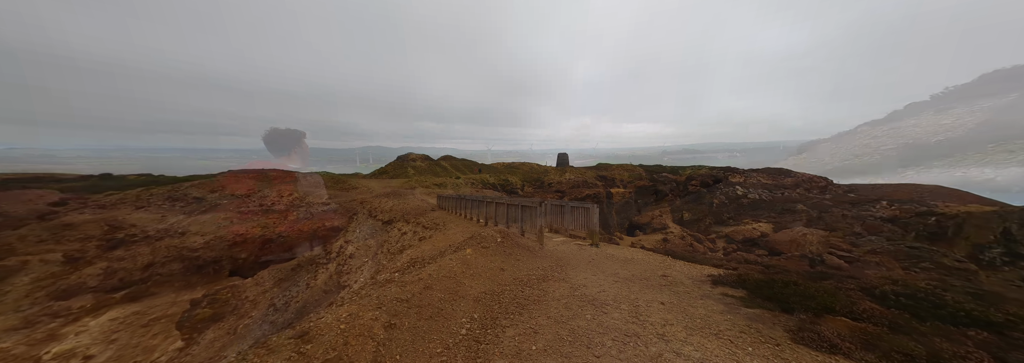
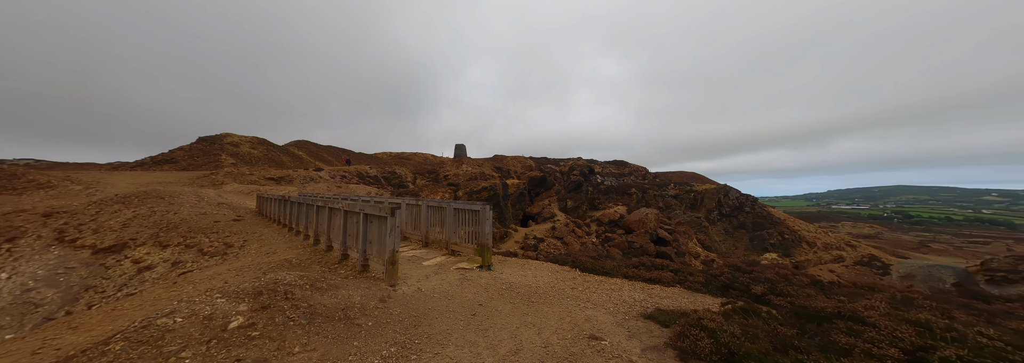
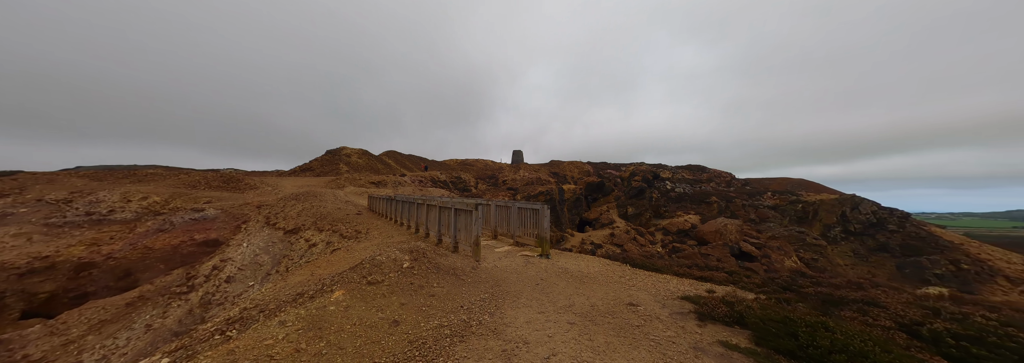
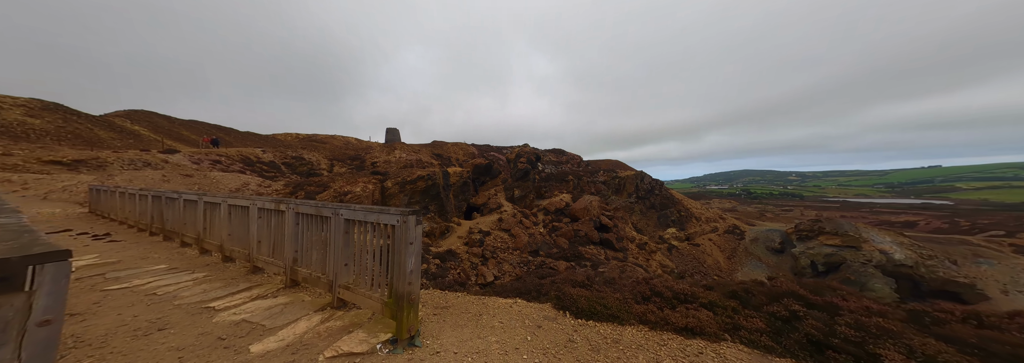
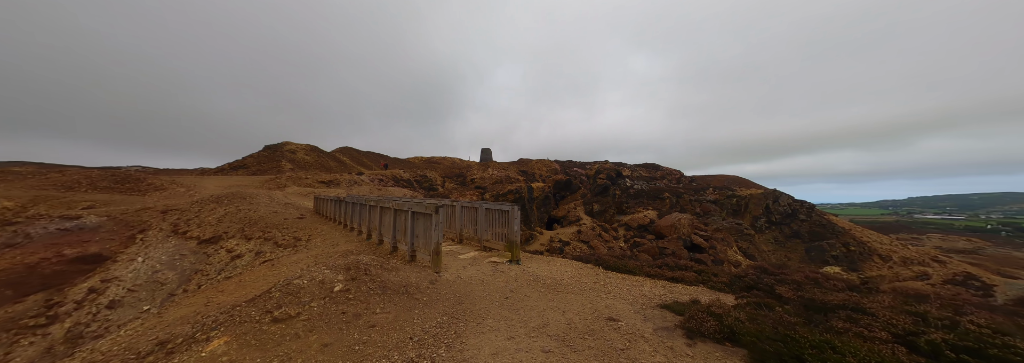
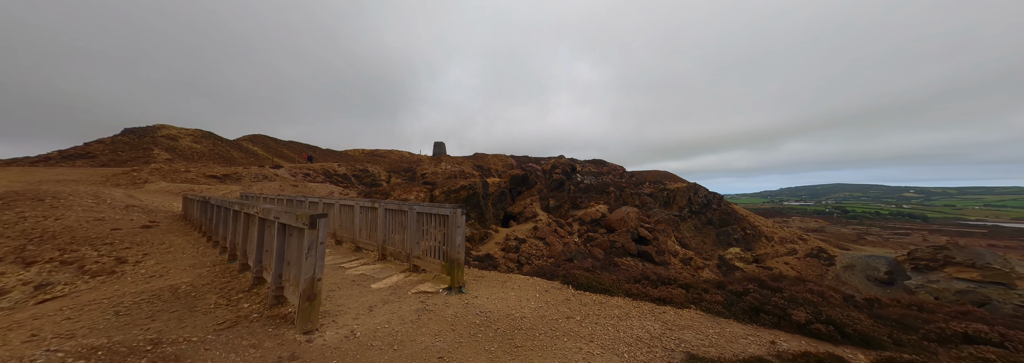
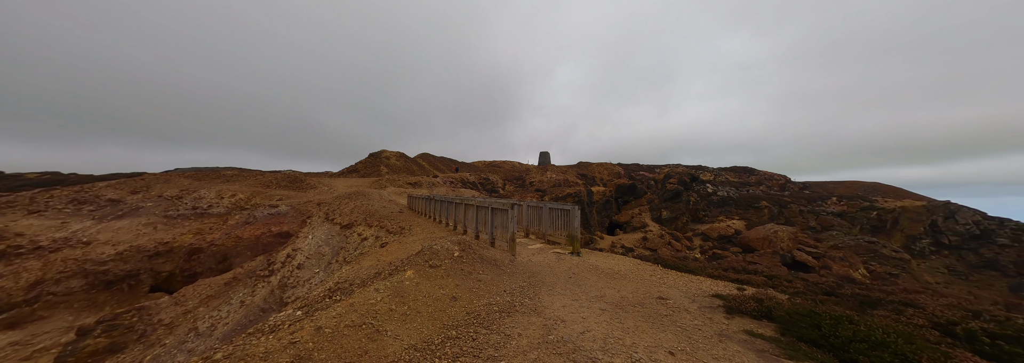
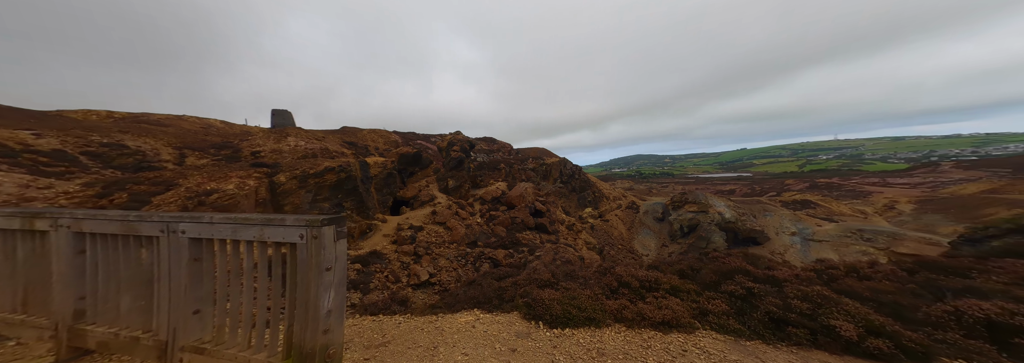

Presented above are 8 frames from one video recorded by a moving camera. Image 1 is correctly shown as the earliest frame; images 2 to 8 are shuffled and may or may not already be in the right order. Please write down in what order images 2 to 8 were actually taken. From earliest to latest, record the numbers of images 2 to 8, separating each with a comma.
7, 3, 5, 2, 6, 4, 8
